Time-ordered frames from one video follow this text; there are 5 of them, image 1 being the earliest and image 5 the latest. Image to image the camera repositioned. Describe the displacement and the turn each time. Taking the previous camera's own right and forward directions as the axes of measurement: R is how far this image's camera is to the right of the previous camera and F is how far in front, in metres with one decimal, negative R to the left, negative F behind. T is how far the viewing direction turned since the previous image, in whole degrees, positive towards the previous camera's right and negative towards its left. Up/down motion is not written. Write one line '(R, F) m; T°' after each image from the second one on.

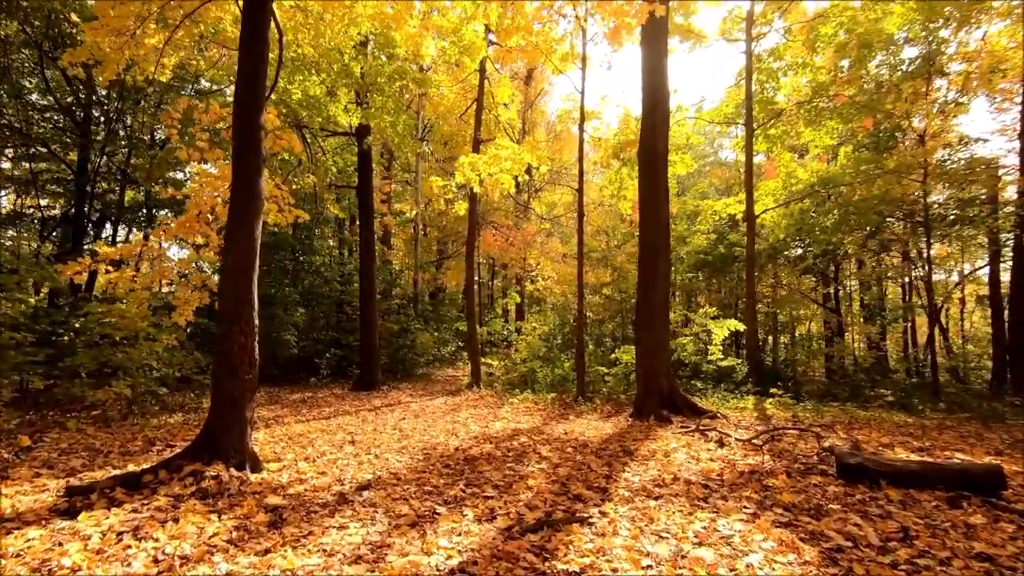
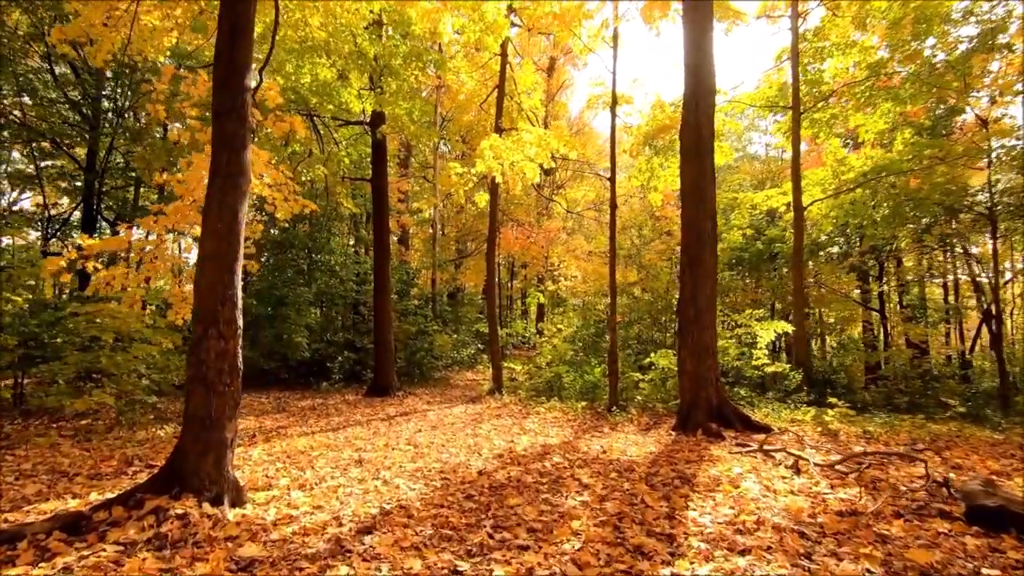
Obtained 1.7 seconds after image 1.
(-0.1, +0.8) m; -2°
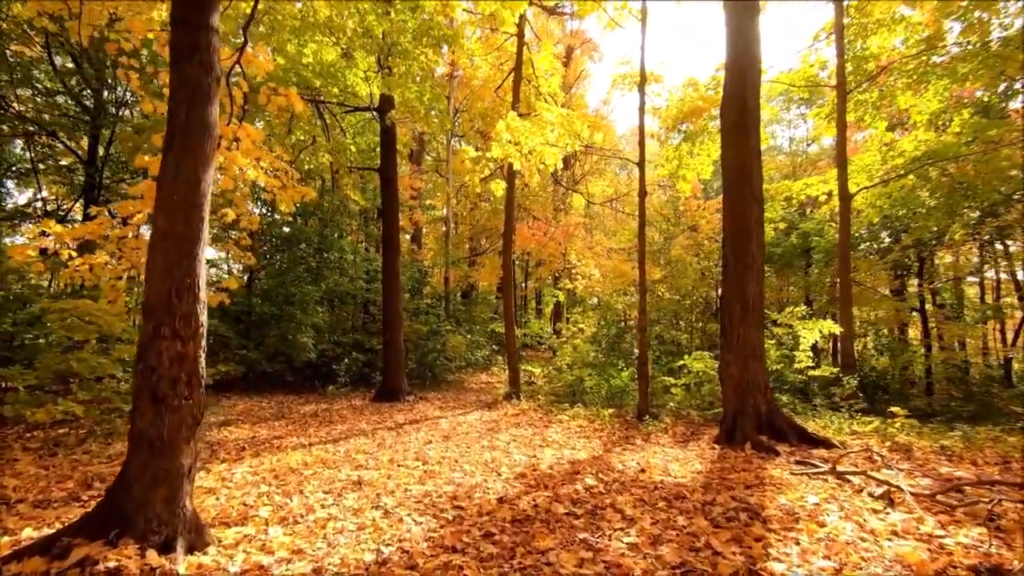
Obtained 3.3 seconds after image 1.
(-0.1, +0.8) m; -2°
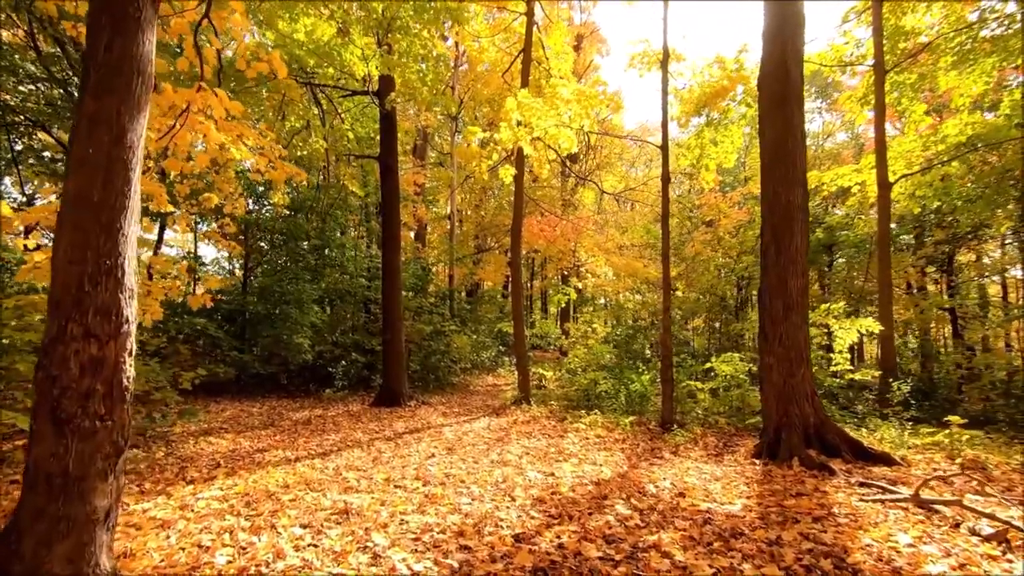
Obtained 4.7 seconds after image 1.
(-0.1, +0.7) m; -1°
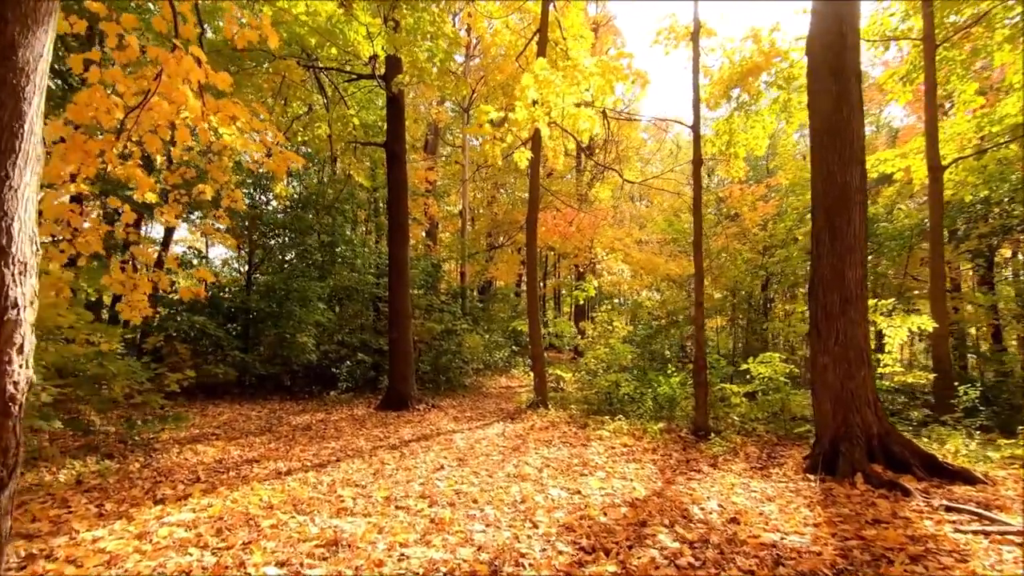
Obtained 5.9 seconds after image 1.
(-0.1, +0.6) m; -1°
